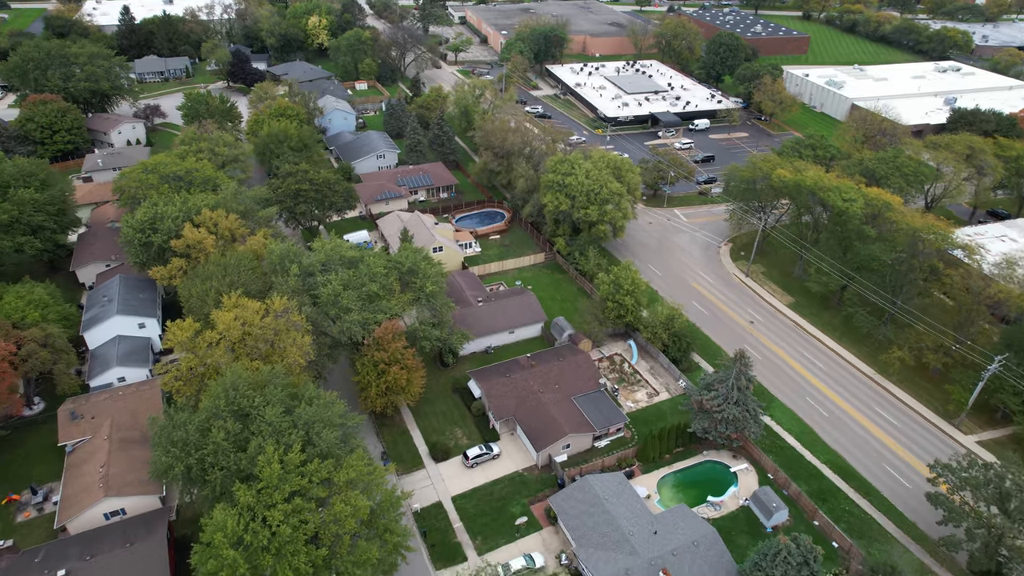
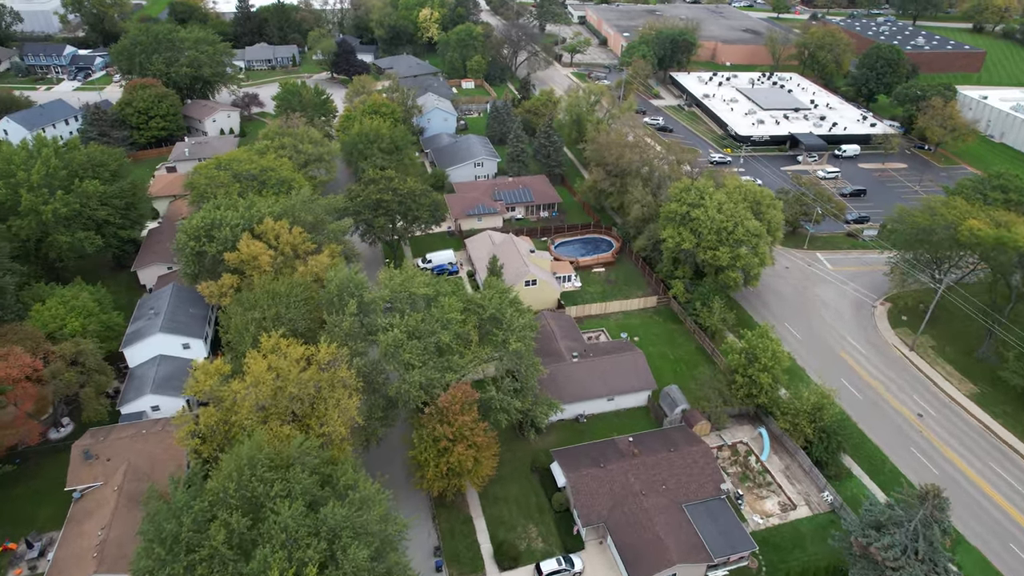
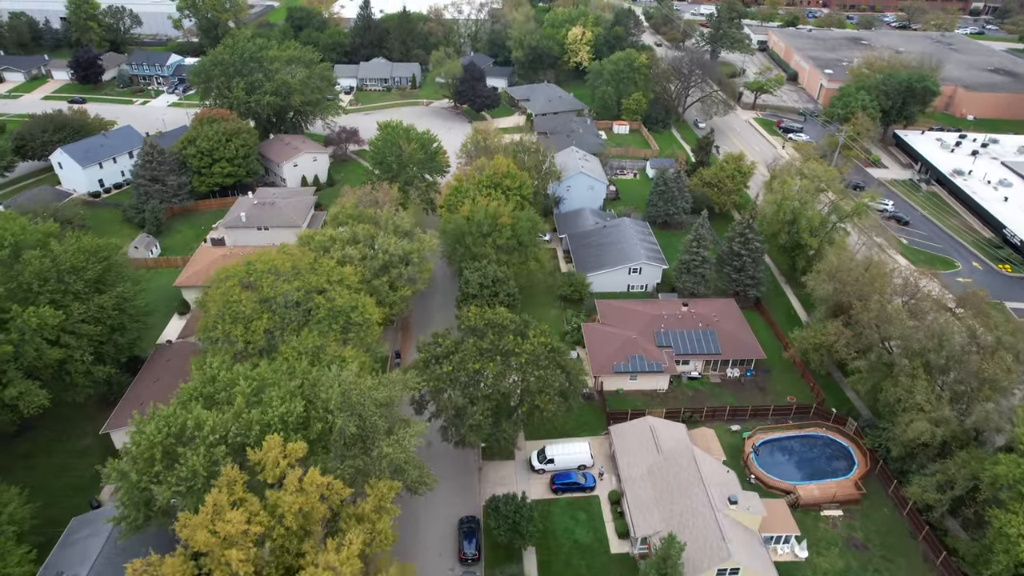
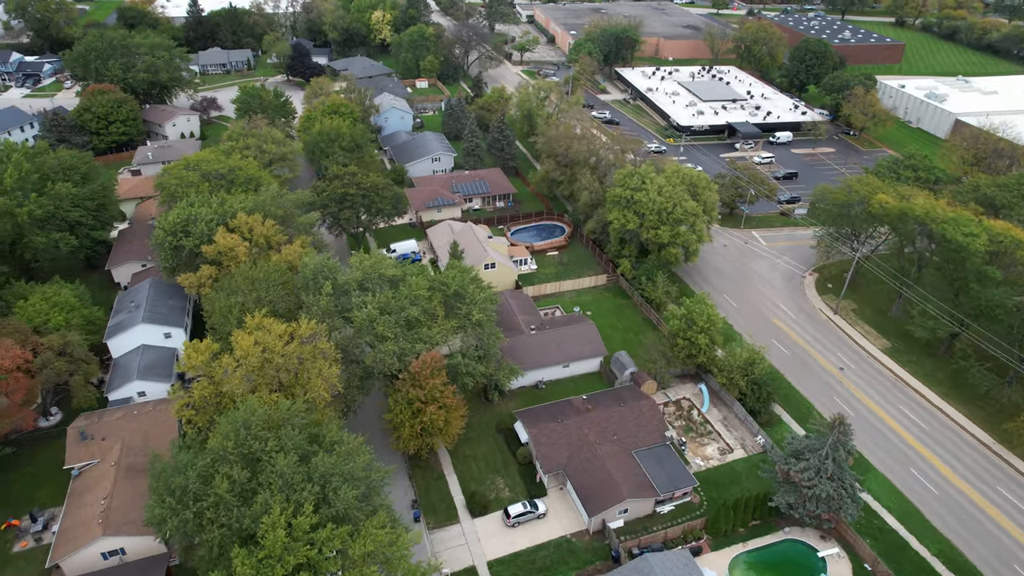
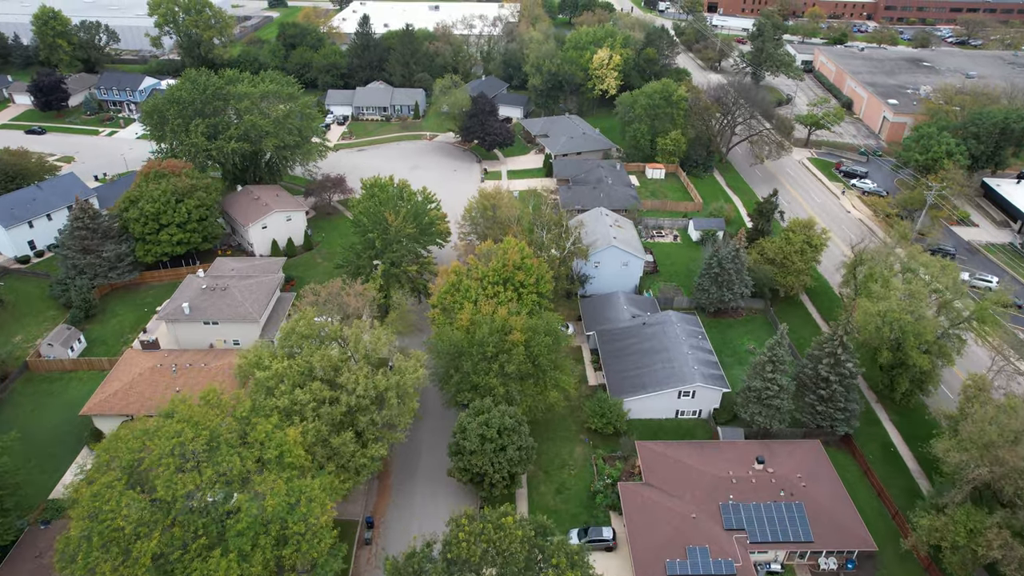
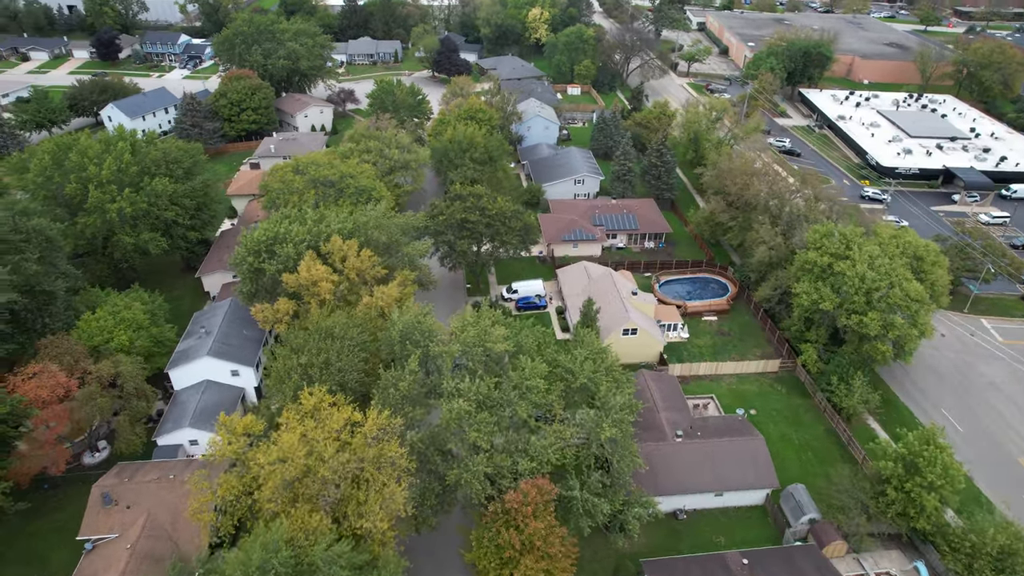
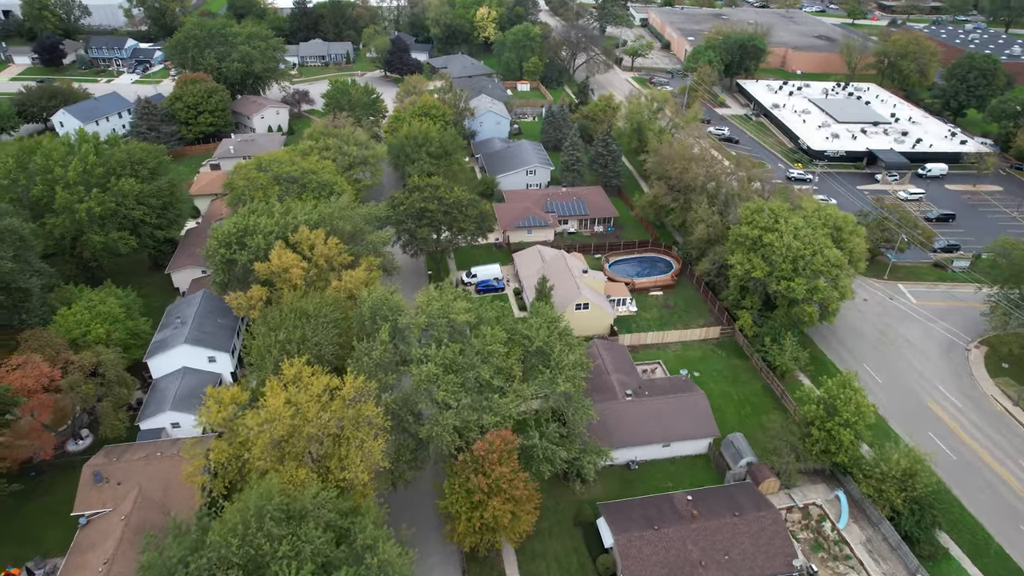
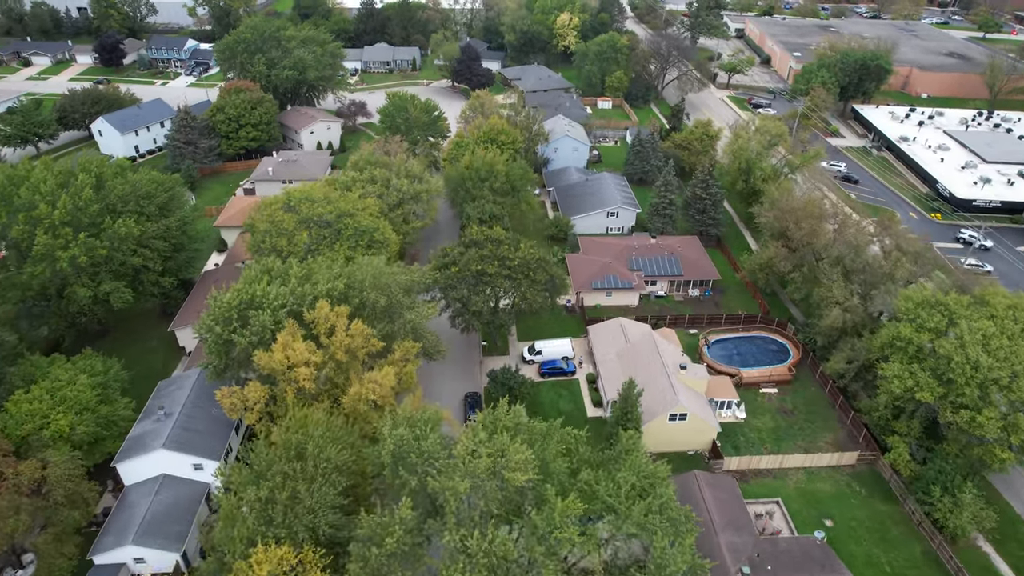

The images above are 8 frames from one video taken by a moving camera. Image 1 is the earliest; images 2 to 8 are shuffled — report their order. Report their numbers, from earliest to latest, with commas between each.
4, 2, 7, 6, 8, 3, 5
